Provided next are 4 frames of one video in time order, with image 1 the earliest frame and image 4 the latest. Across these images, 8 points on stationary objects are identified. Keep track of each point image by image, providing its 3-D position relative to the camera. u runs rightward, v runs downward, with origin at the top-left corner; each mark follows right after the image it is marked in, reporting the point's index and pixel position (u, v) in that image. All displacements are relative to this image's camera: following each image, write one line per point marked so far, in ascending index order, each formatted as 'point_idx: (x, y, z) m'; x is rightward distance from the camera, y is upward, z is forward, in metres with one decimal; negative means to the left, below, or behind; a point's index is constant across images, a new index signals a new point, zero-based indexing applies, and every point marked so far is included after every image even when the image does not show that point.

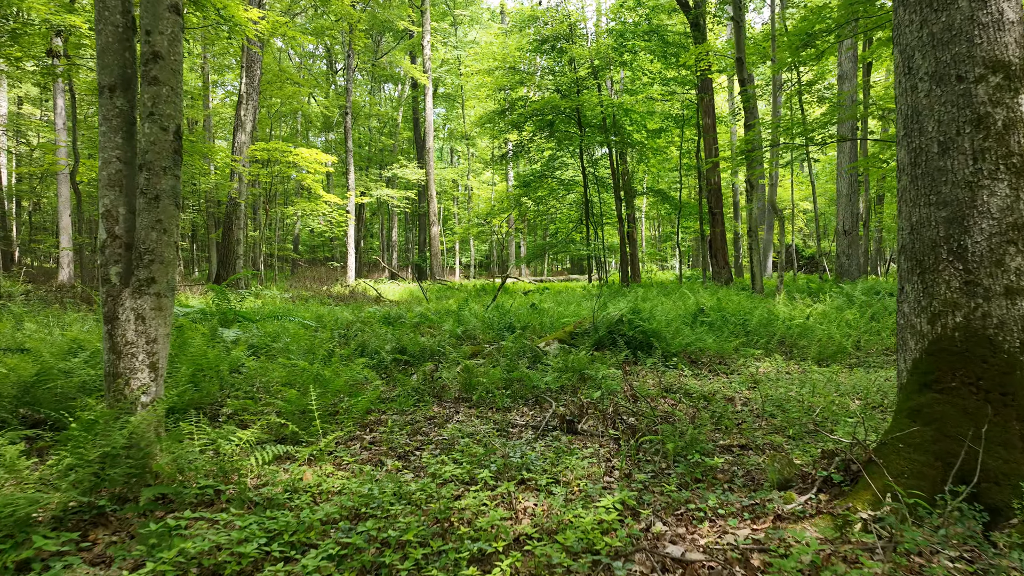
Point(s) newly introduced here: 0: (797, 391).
0: (+1.8, -0.6, +4.6) m
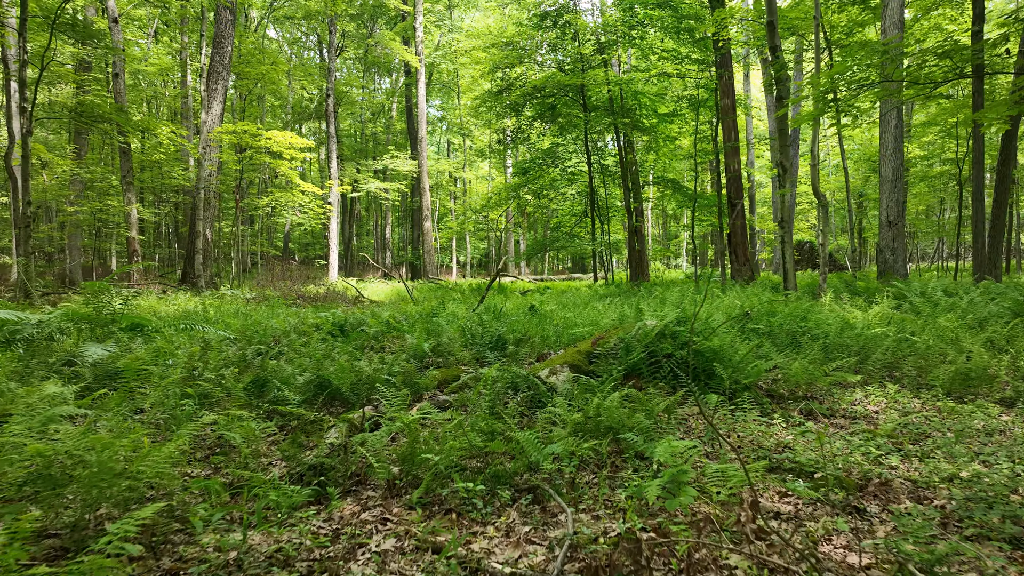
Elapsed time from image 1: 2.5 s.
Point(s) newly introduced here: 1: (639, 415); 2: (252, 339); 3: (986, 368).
0: (+1.7, -0.6, +2.6) m
1: (+0.5, -0.5, +2.8) m
2: (-1.9, -0.4, +5.3) m
3: (+2.8, -0.5, +4.3) m
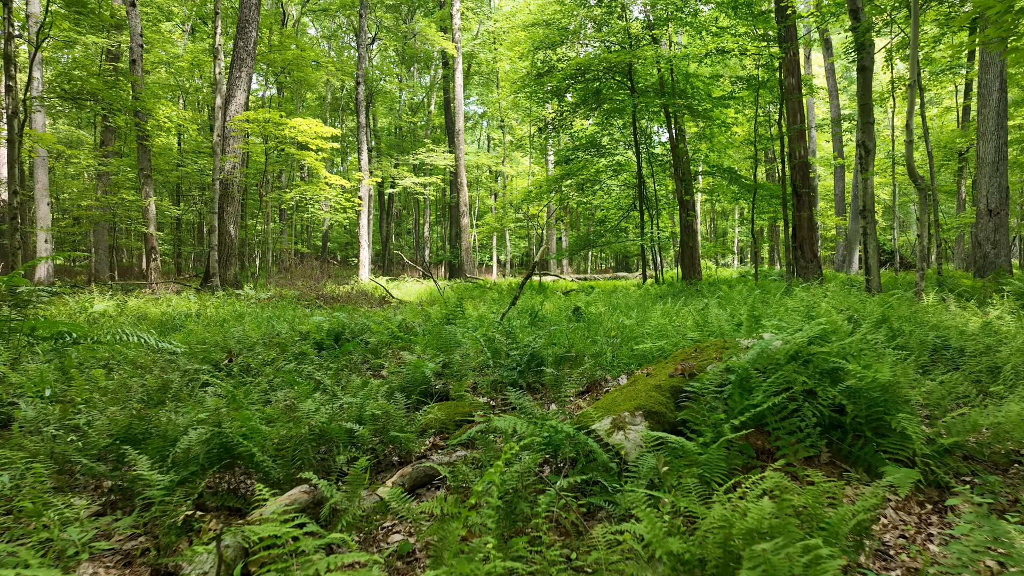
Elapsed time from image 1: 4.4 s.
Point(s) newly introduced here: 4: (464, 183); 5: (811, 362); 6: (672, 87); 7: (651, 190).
0: (+1.8, -0.6, +1.1) m
1: (+0.5, -0.5, +1.3) m
2: (-1.7, -0.4, +4.0) m
3: (+2.9, -0.5, +2.7) m
4: (-1.3, +2.7, +18.9) m
5: (+1.0, -0.2, +2.4) m
6: (+2.8, +3.5, +12.5) m
7: (+3.0, +2.2, +15.9) m
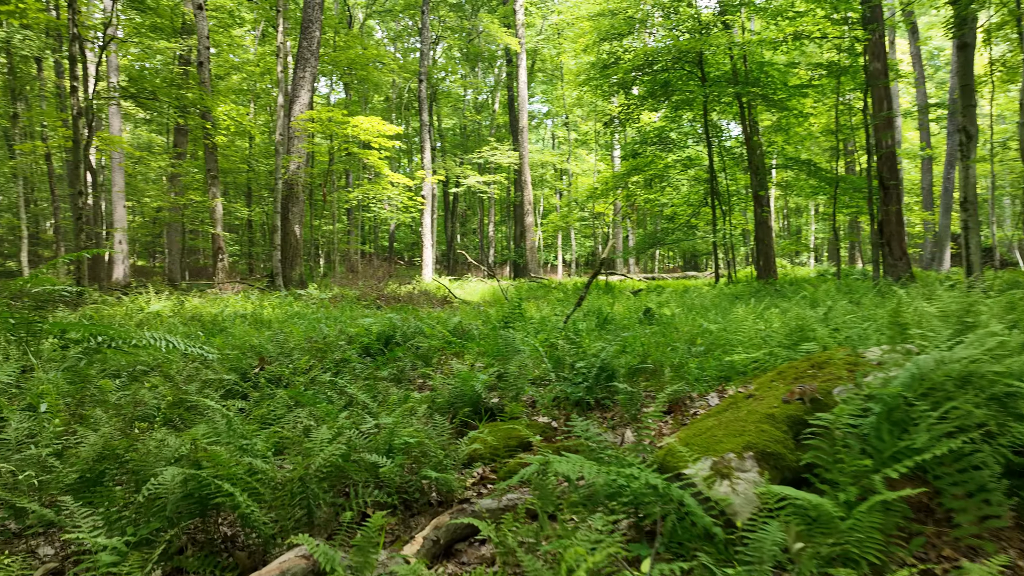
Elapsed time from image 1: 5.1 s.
0: (+1.8, -0.6, +0.5) m
1: (+0.6, -0.5, +0.8) m
2: (-1.4, -0.4, +3.7) m
3: (+3.1, -0.4, +1.9) m
4: (+0.4, +2.7, +18.4) m
5: (+1.2, -0.2, +1.8) m
6: (+3.8, +3.5, +11.7) m
7: (+4.4, +2.2, +15.0) m
